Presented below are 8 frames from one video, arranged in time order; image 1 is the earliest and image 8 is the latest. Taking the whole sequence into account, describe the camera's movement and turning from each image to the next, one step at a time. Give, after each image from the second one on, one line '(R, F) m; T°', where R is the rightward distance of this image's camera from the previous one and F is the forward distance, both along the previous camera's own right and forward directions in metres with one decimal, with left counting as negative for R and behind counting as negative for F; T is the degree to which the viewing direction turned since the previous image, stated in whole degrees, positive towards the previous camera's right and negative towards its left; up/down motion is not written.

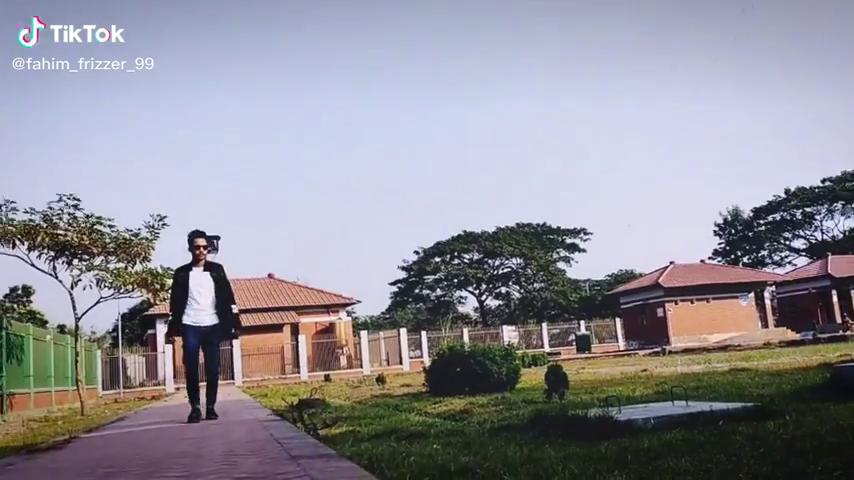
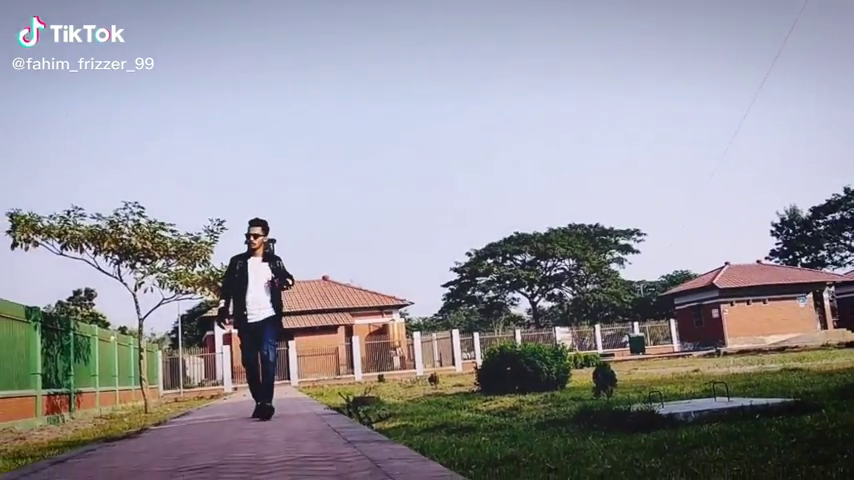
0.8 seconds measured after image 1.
(0.0, -0.2) m; -4°
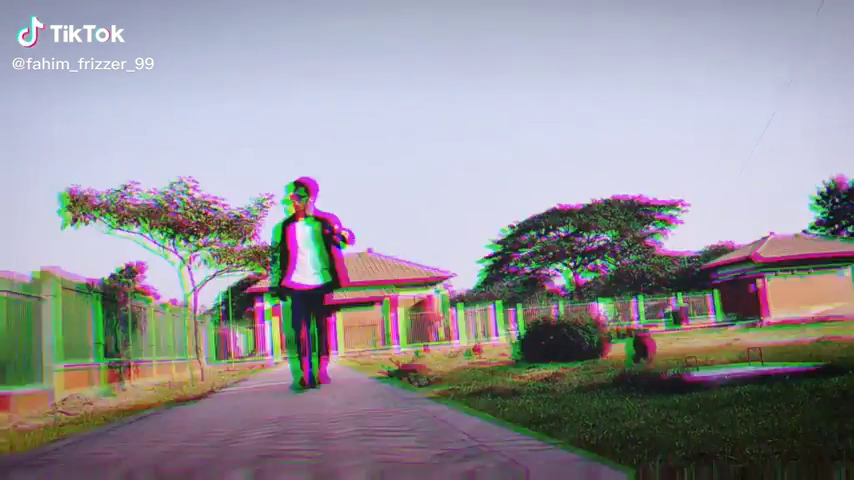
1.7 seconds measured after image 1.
(0.0, -0.2) m; -2°
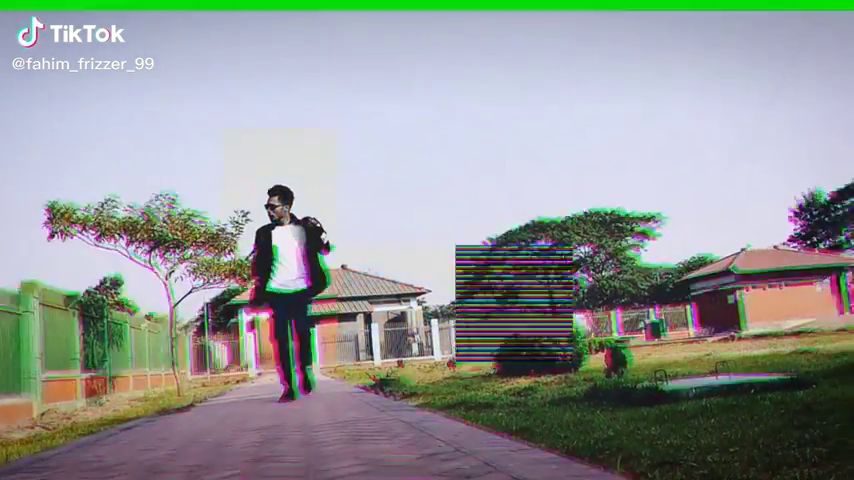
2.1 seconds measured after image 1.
(0.0, -0.1) m; +1°
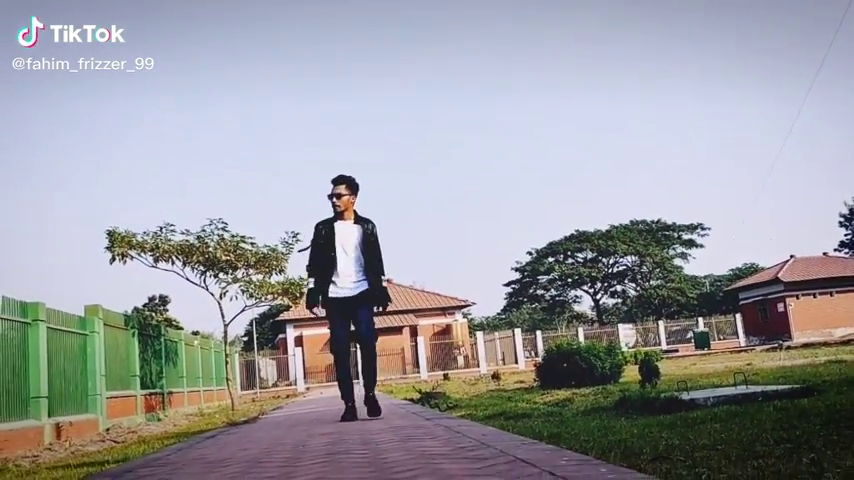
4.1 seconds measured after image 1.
(0.0, -0.4) m; -3°
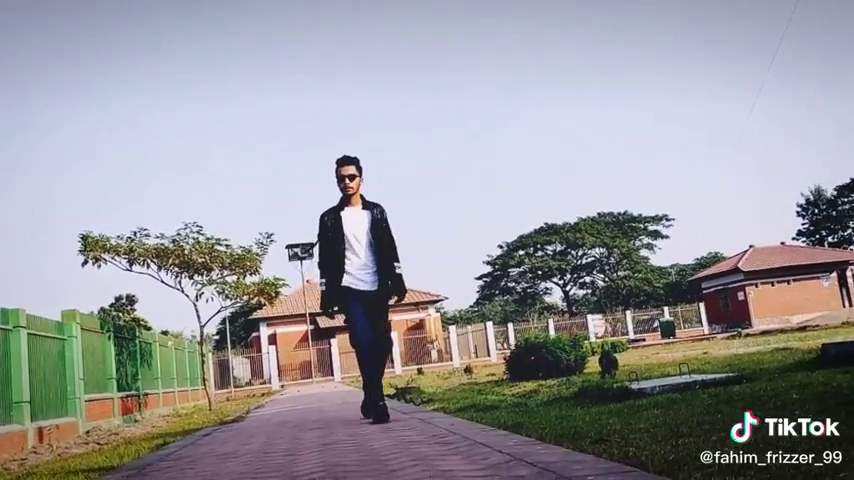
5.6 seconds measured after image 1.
(0.0, -0.4) m; +2°
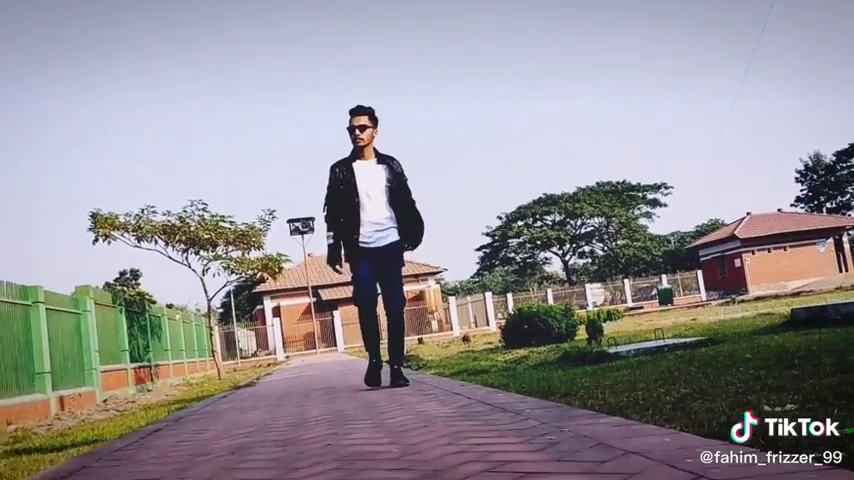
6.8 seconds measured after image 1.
(0.0, -0.4) m; 0°
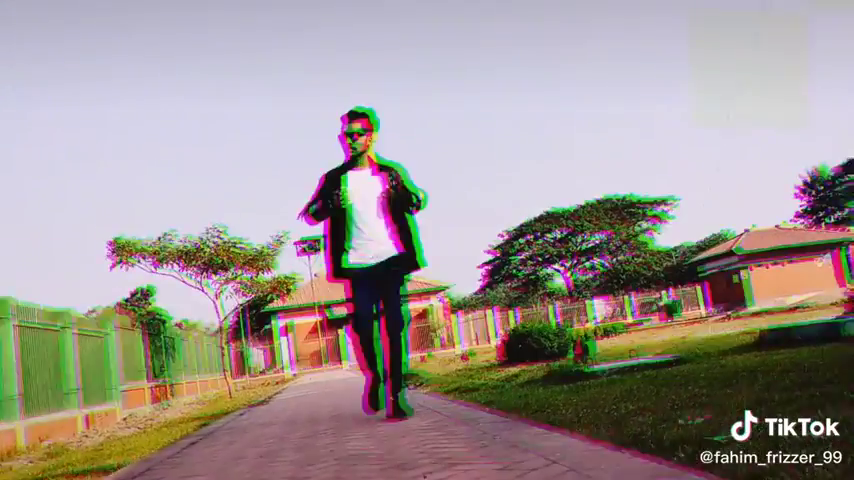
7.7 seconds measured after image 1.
(+0.1, -0.5) m; -1°
